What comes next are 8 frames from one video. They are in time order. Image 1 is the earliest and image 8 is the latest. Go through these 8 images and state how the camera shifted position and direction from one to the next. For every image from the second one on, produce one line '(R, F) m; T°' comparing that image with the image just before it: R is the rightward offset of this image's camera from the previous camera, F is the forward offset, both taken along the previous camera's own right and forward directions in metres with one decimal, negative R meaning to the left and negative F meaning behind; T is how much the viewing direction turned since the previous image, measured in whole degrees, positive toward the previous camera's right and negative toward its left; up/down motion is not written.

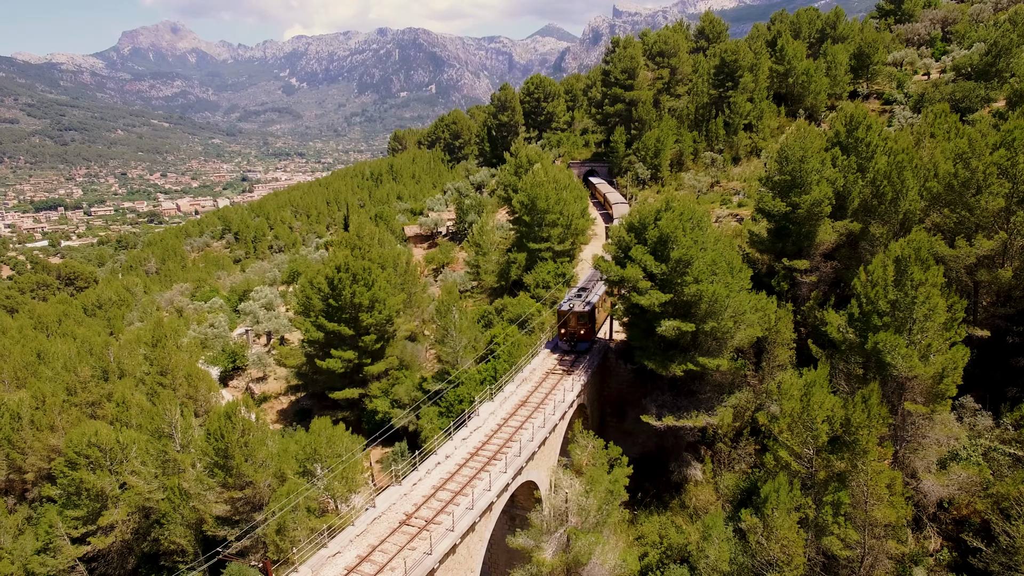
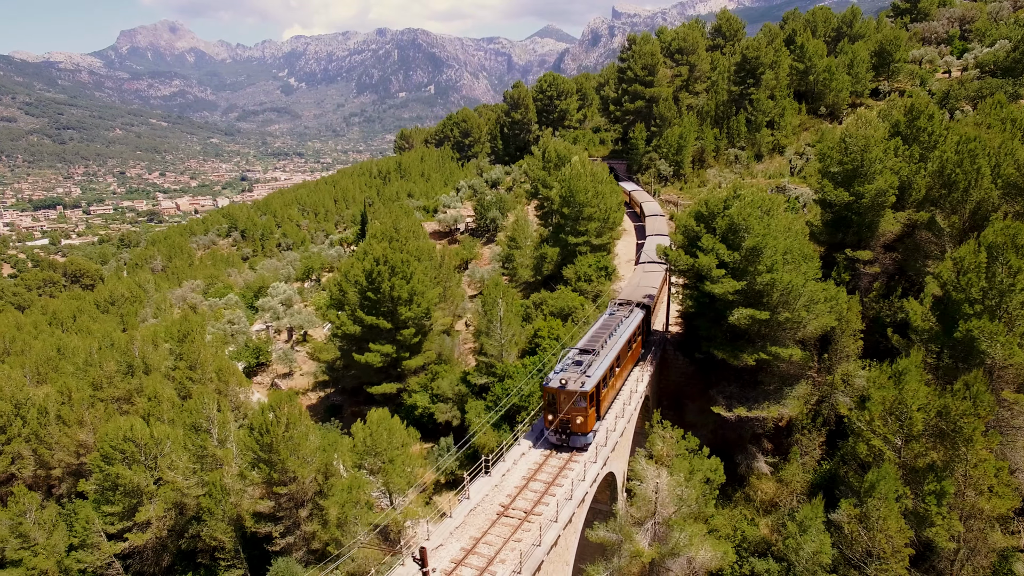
(-2.5, +0.5) m; 0°
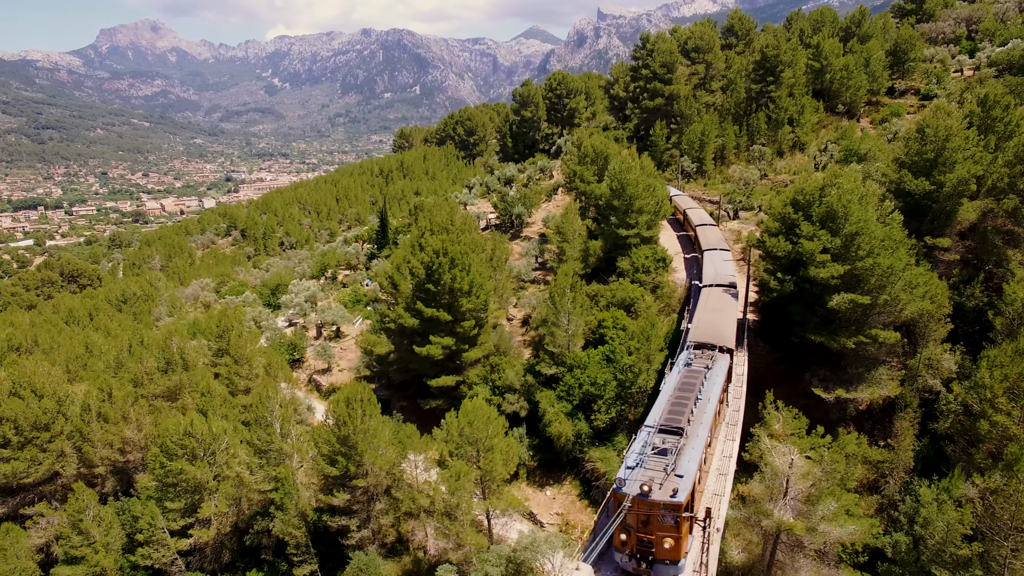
(-4.2, -0.1) m; +2°
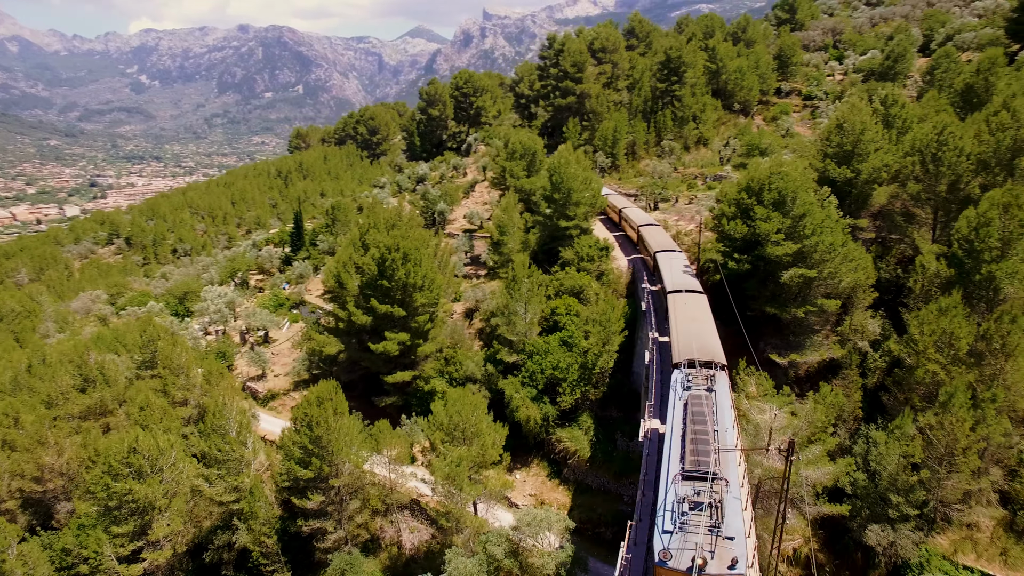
(-3.3, -0.5) m; +9°
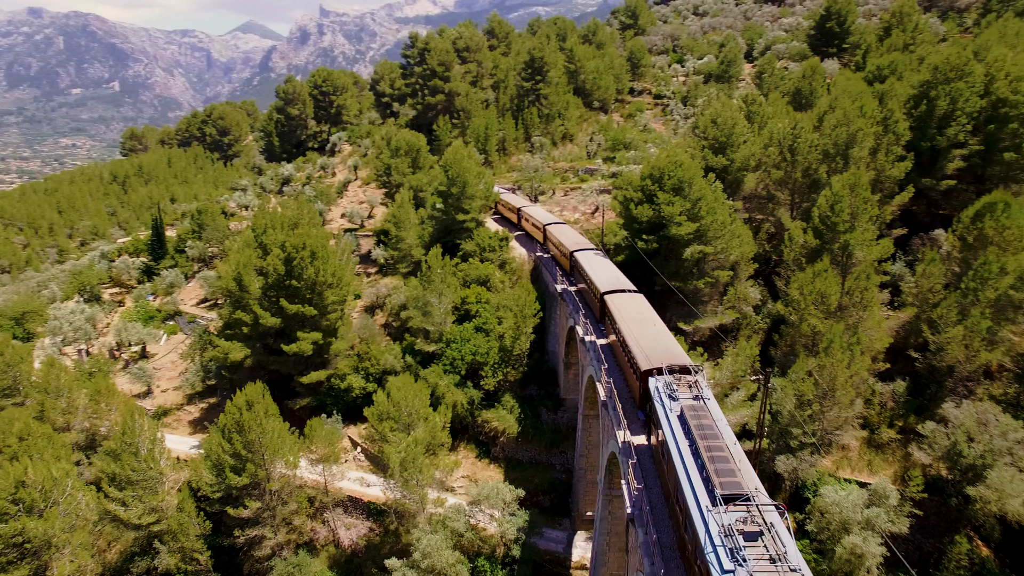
(-3.3, -1.0) m; +13°
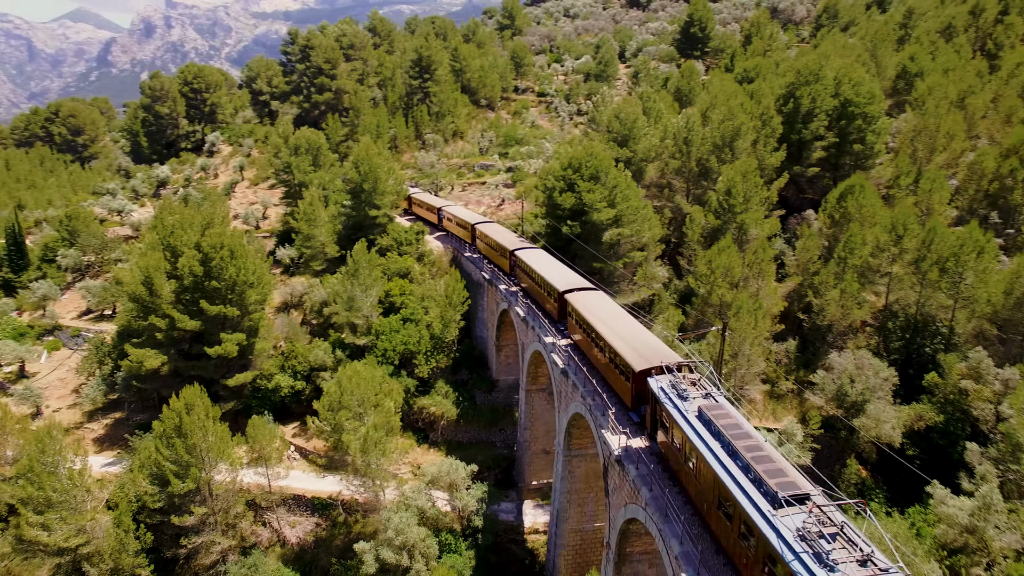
(-2.8, -1.3) m; +11°
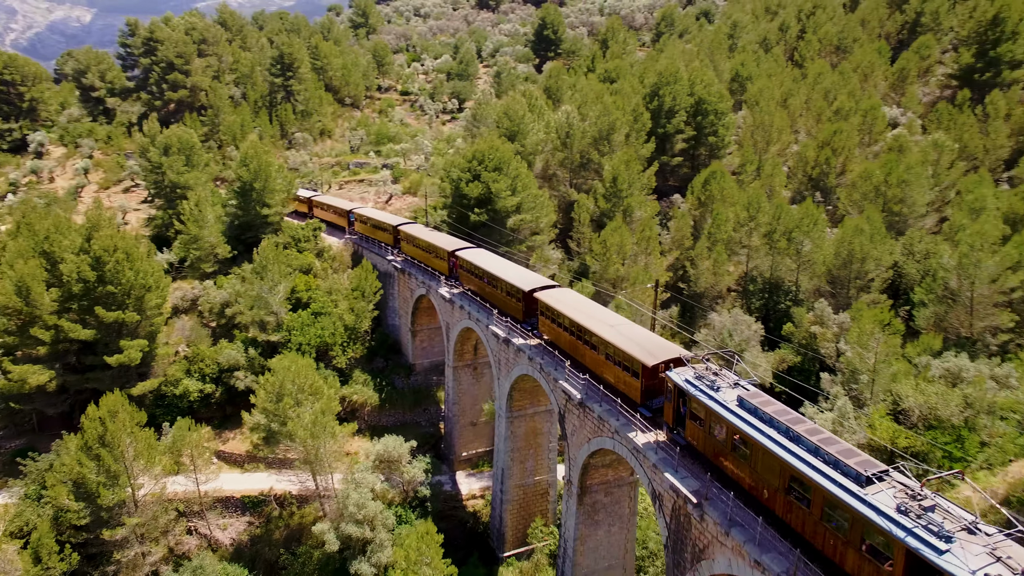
(-3.3, -1.8) m; +13°
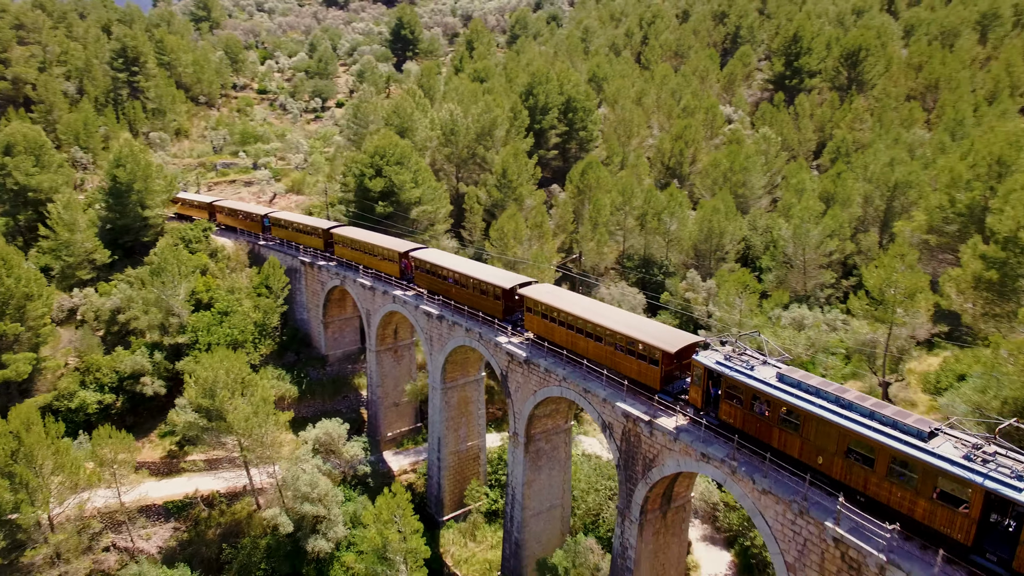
(-3.2, -2.2) m; +13°
